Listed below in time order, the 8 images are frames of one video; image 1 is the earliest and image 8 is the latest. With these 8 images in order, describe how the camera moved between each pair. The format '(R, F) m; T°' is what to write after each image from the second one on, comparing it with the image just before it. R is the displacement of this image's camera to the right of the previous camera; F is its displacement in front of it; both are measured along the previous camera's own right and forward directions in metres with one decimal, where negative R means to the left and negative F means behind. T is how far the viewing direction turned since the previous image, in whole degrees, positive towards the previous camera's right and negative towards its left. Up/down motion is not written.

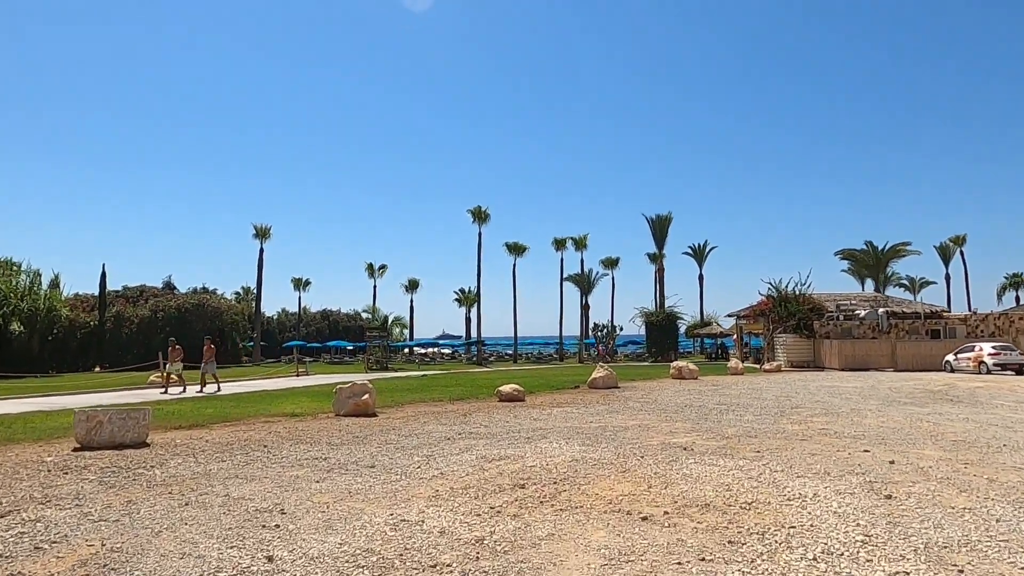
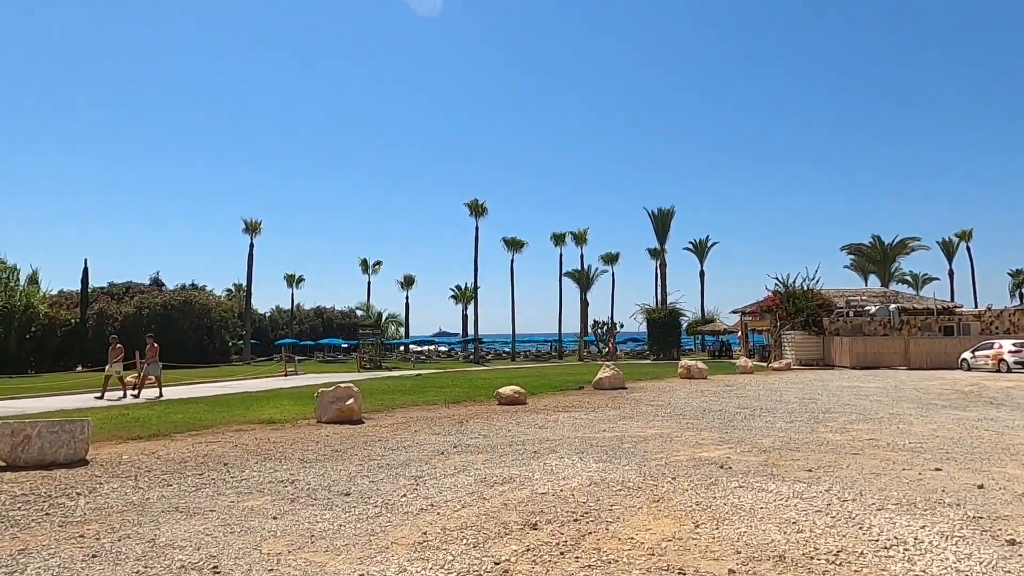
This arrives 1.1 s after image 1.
(-0.1, +1.7) m; 0°
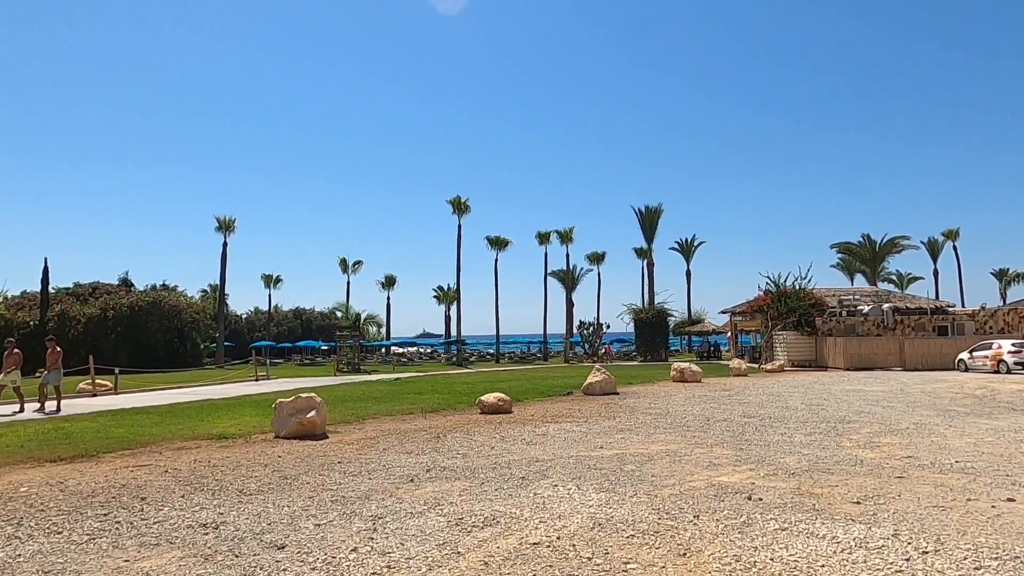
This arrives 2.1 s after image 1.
(0.0, +1.7) m; +1°
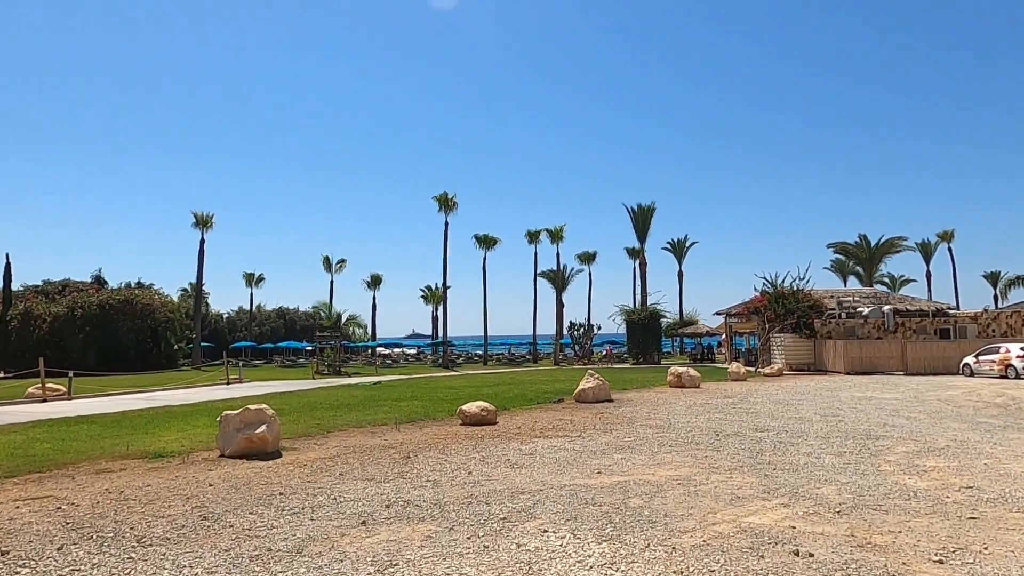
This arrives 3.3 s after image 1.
(+0.1, +1.8) m; +1°
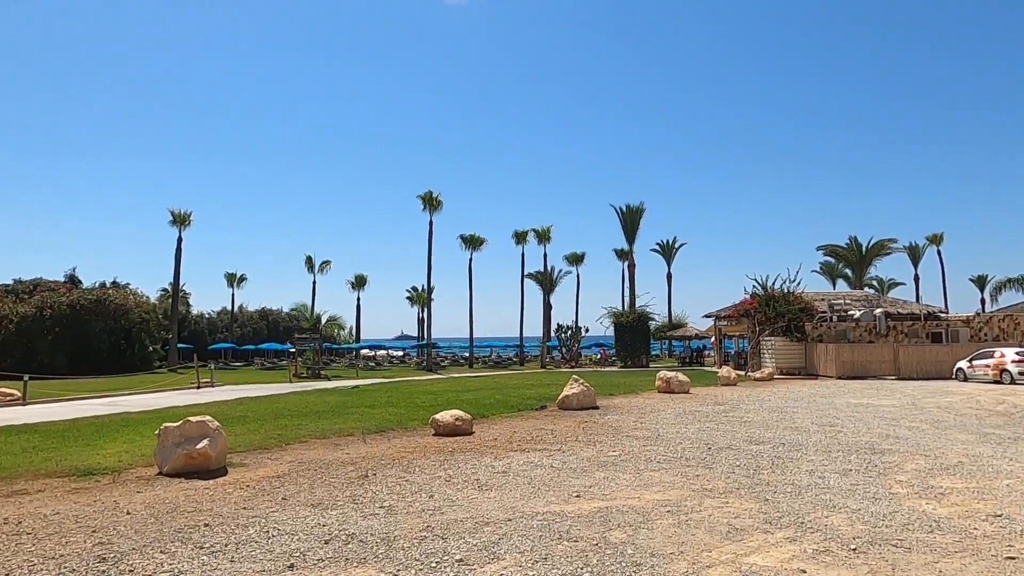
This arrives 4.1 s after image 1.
(+0.2, +1.1) m; +1°
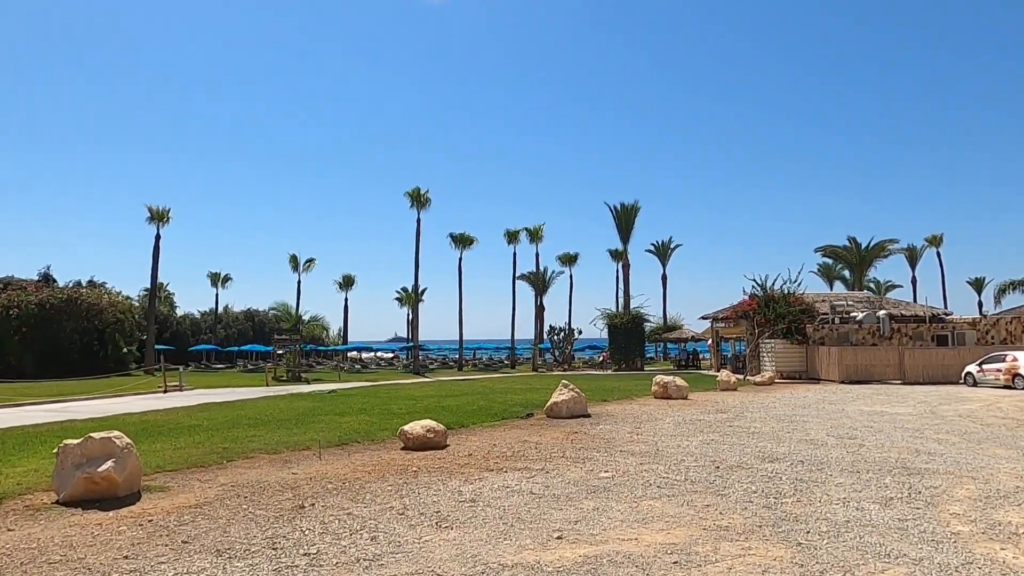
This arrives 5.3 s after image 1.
(+0.3, +1.8) m; 0°
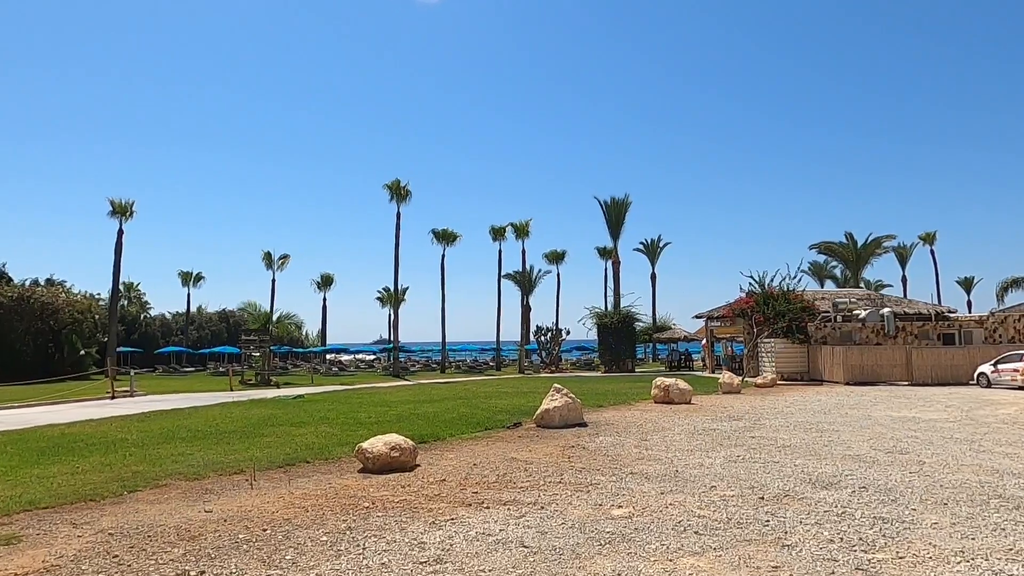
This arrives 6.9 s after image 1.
(0.0, +2.5) m; +1°
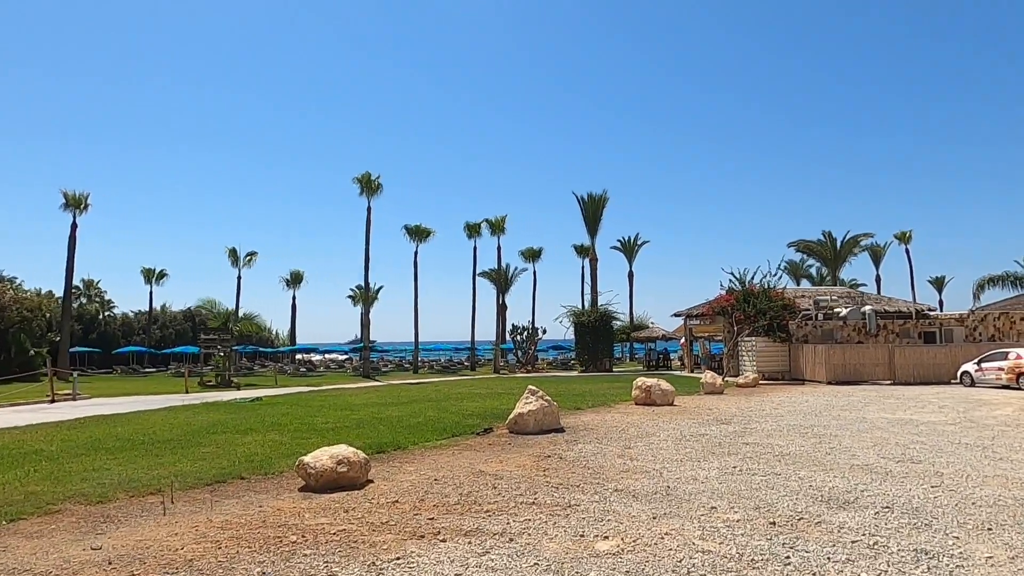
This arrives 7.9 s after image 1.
(+0.1, +1.4) m; +2°
